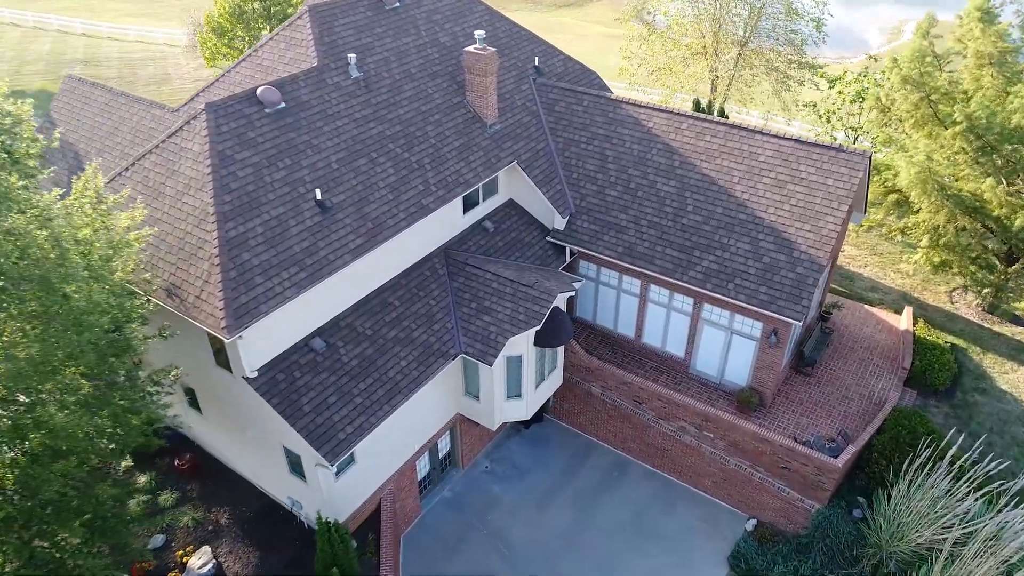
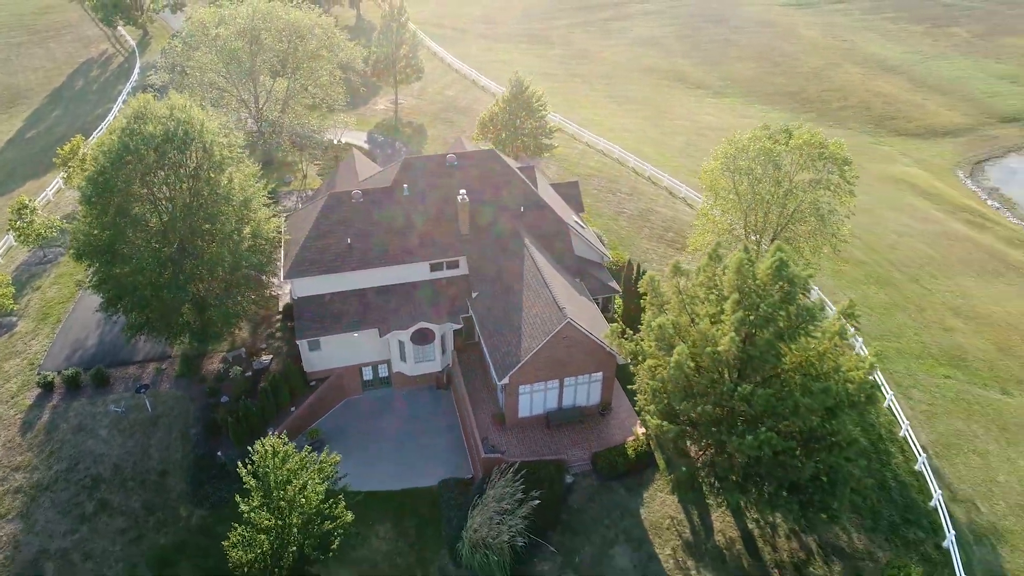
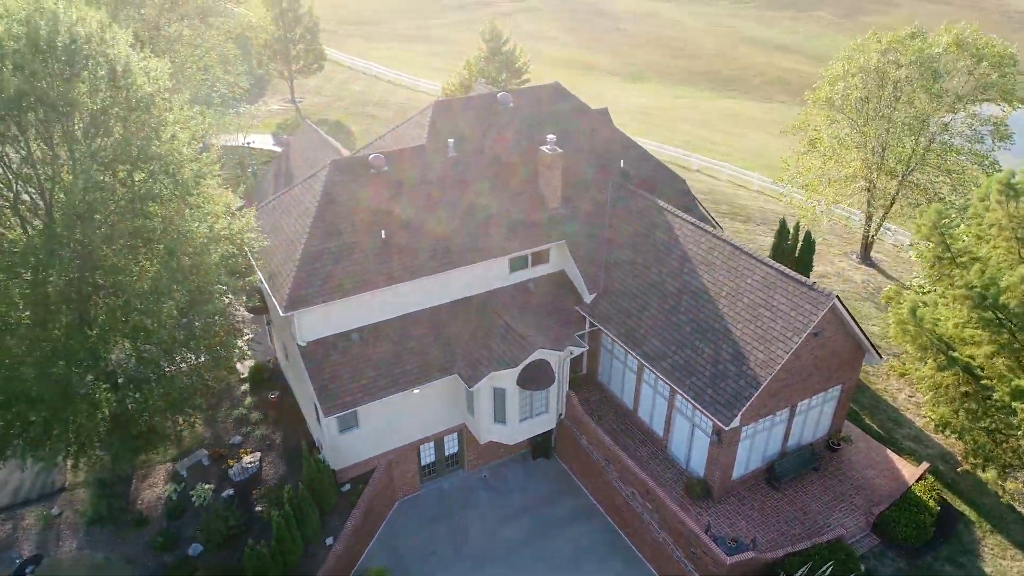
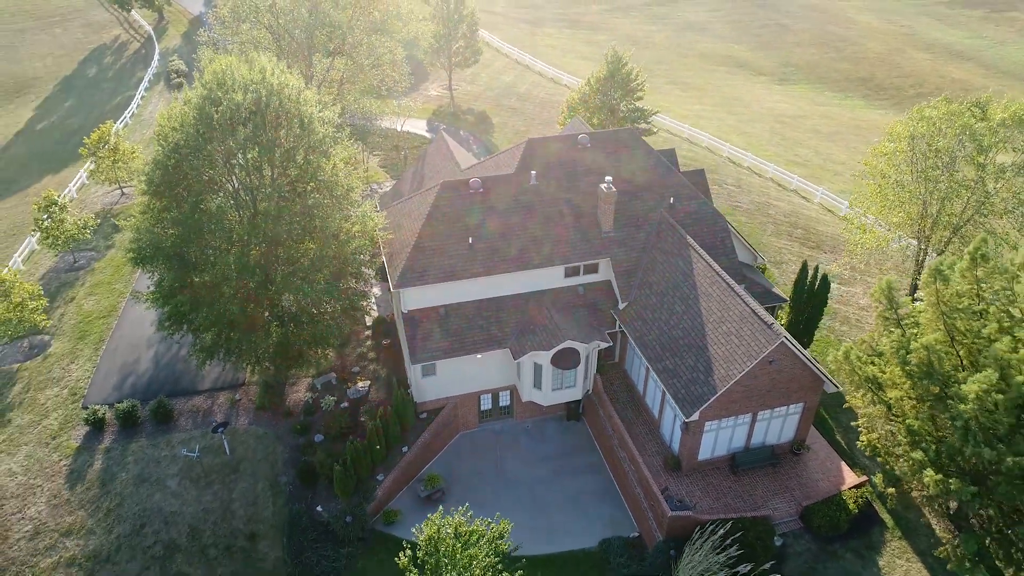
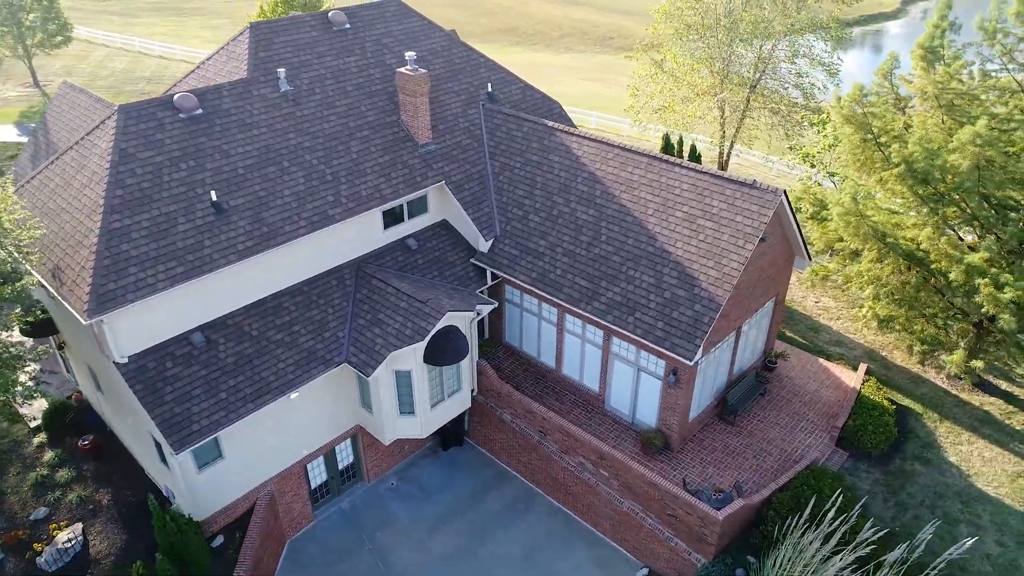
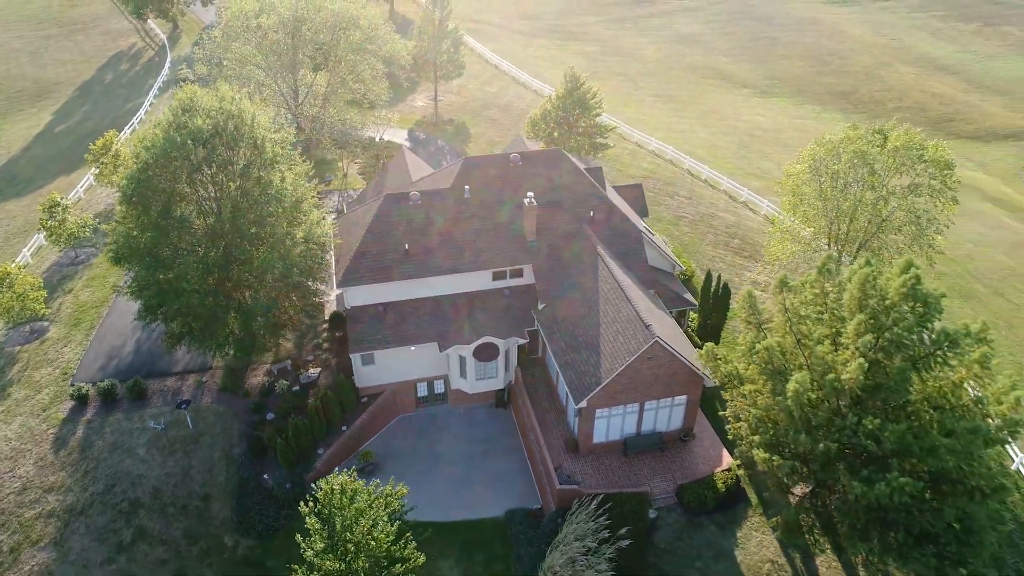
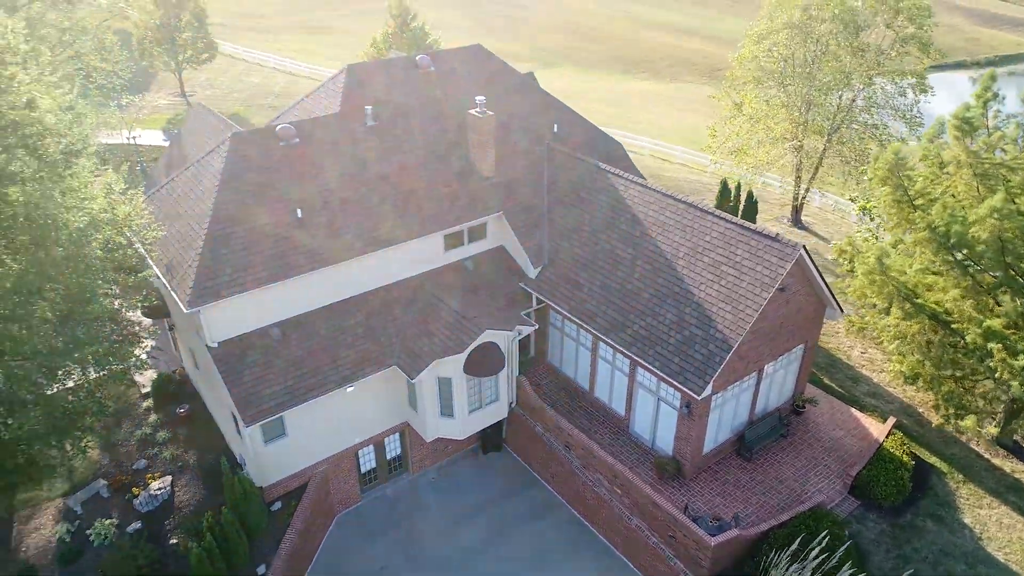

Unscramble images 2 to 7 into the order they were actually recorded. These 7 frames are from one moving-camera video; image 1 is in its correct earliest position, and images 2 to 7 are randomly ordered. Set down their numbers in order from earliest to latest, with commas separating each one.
5, 7, 3, 4, 6, 2
